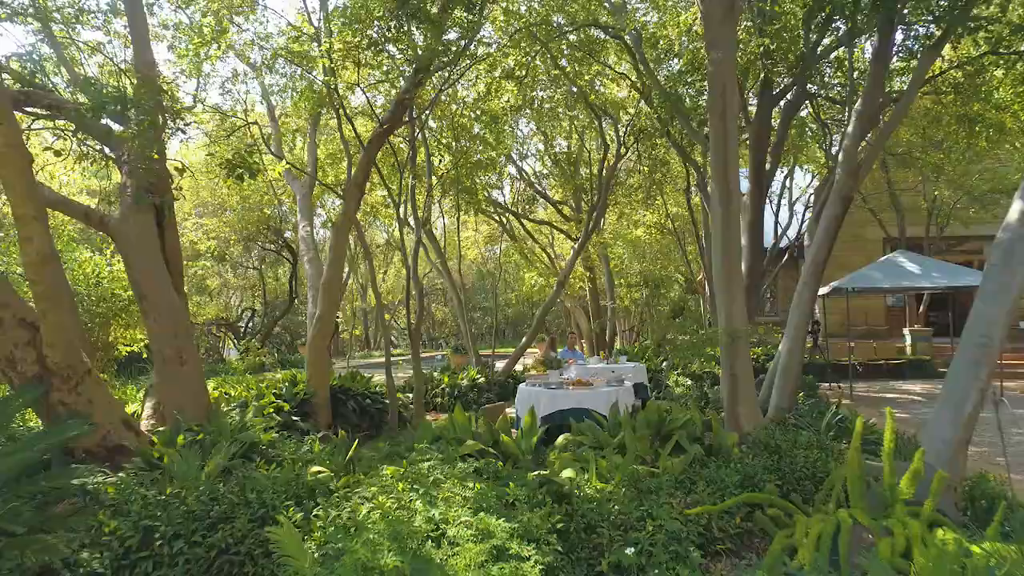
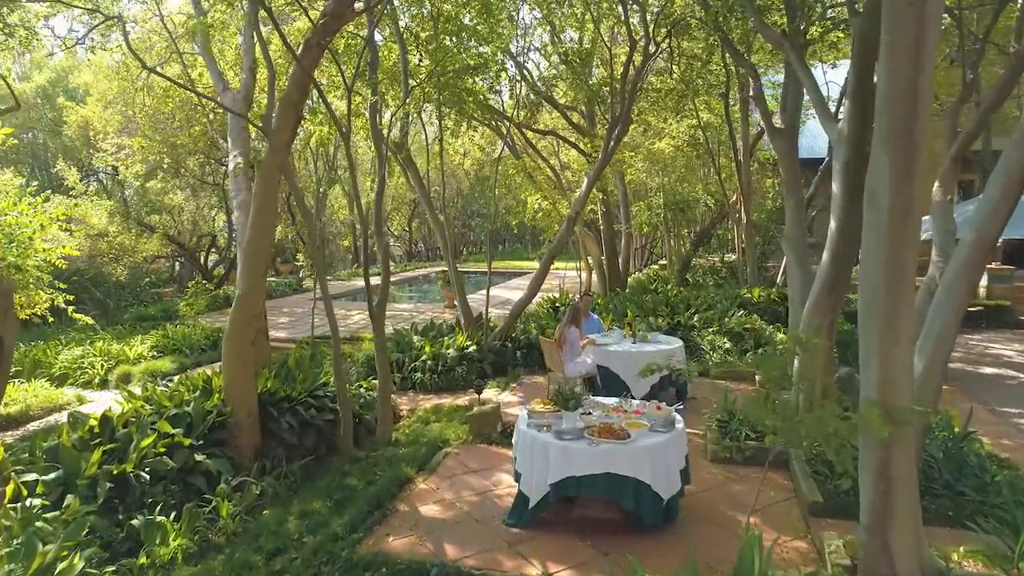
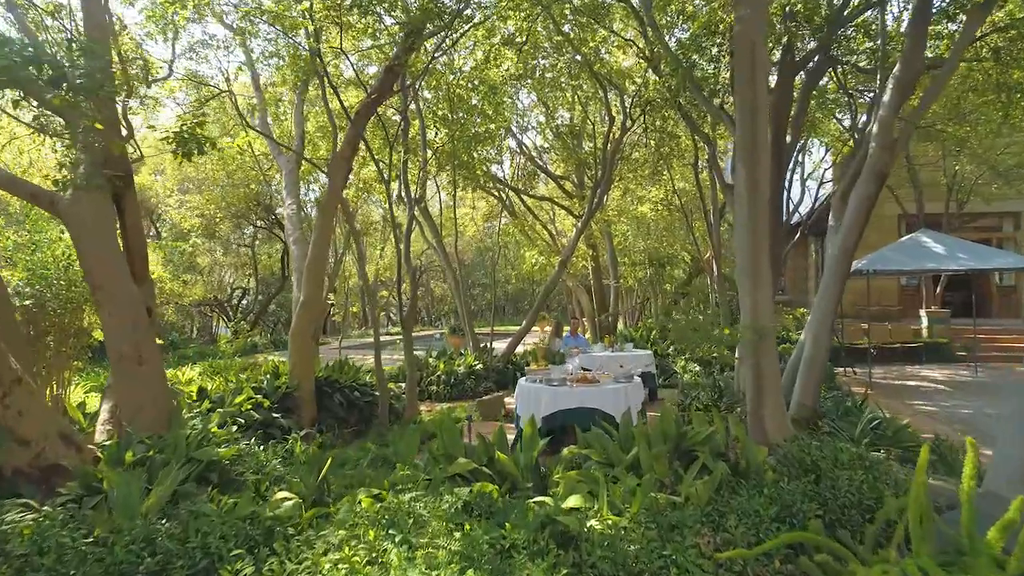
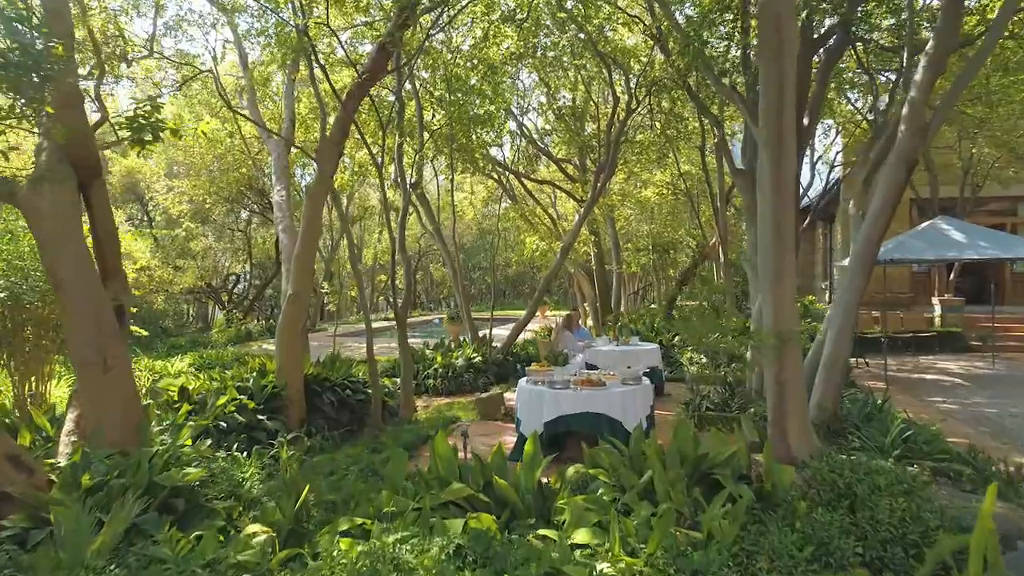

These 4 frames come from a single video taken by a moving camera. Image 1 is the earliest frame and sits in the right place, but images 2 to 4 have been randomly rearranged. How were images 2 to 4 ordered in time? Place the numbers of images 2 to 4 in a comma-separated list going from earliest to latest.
3, 4, 2
